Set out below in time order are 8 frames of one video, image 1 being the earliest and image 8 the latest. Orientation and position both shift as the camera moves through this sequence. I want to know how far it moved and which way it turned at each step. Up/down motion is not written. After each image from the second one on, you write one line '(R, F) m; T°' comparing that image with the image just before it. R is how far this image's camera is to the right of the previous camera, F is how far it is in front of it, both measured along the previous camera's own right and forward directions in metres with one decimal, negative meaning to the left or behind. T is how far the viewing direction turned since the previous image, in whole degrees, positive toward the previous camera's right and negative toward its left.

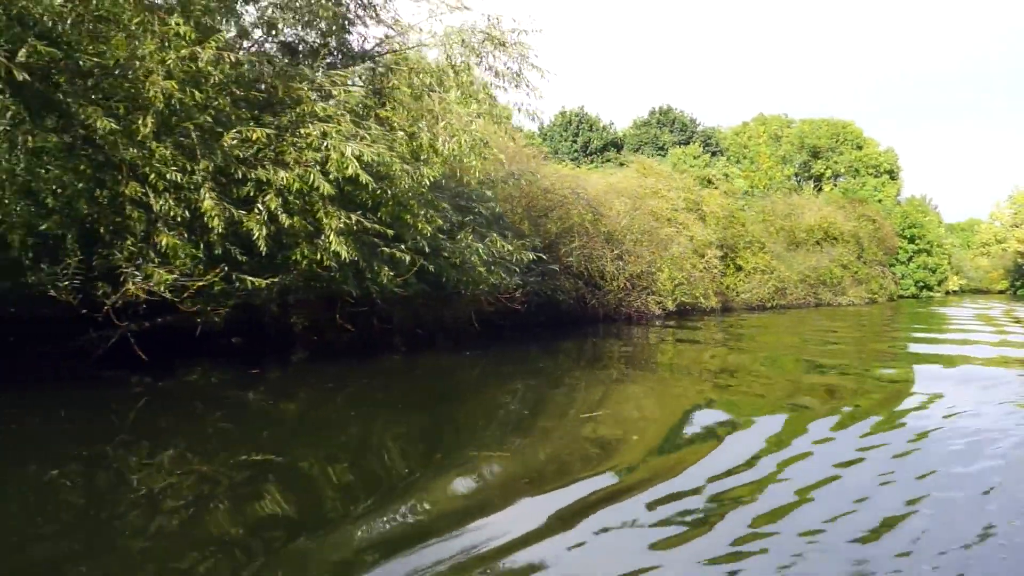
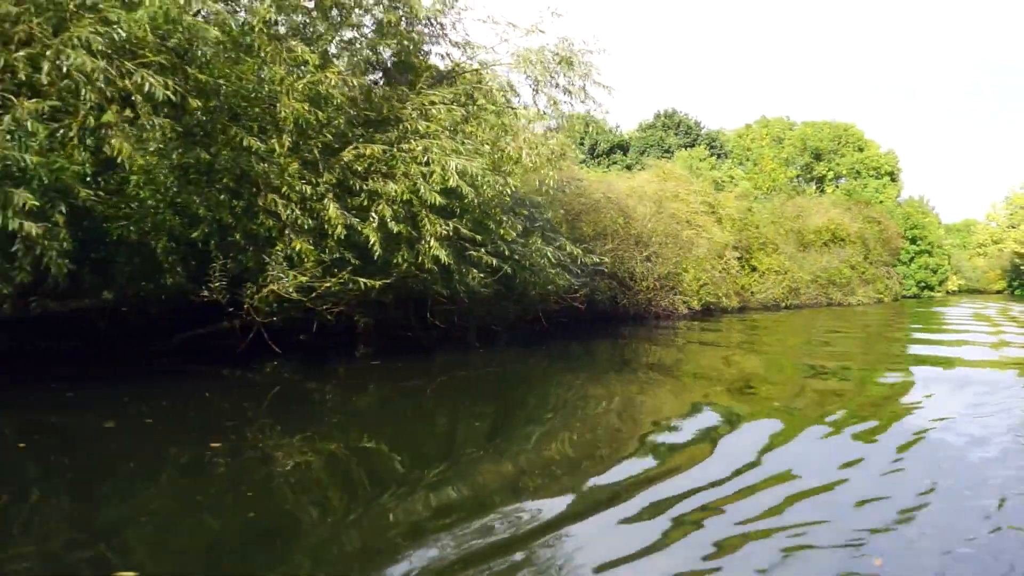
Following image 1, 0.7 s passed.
(-1.5, -1.0) m; 0°
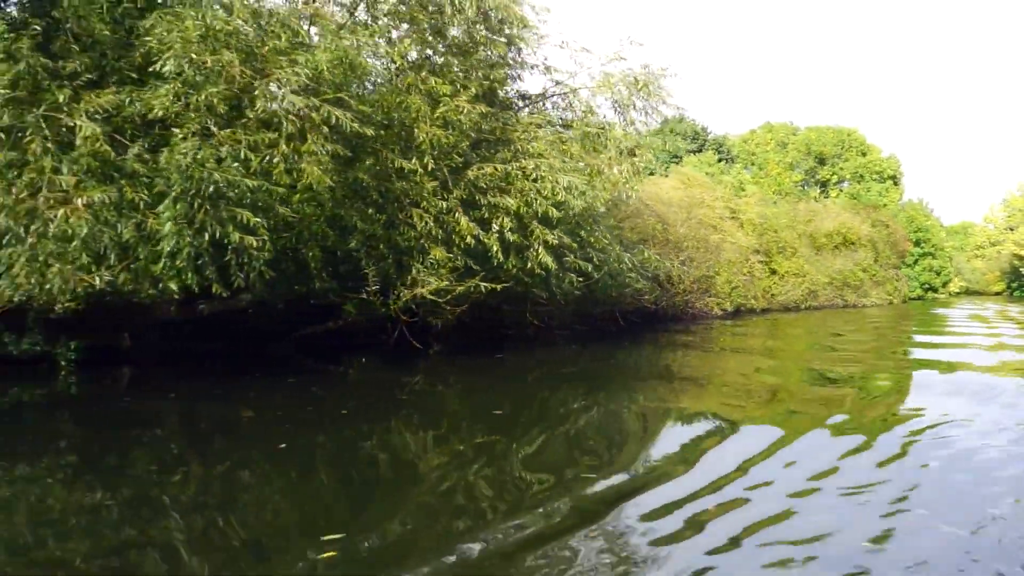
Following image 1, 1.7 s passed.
(-1.9, -1.3) m; 0°
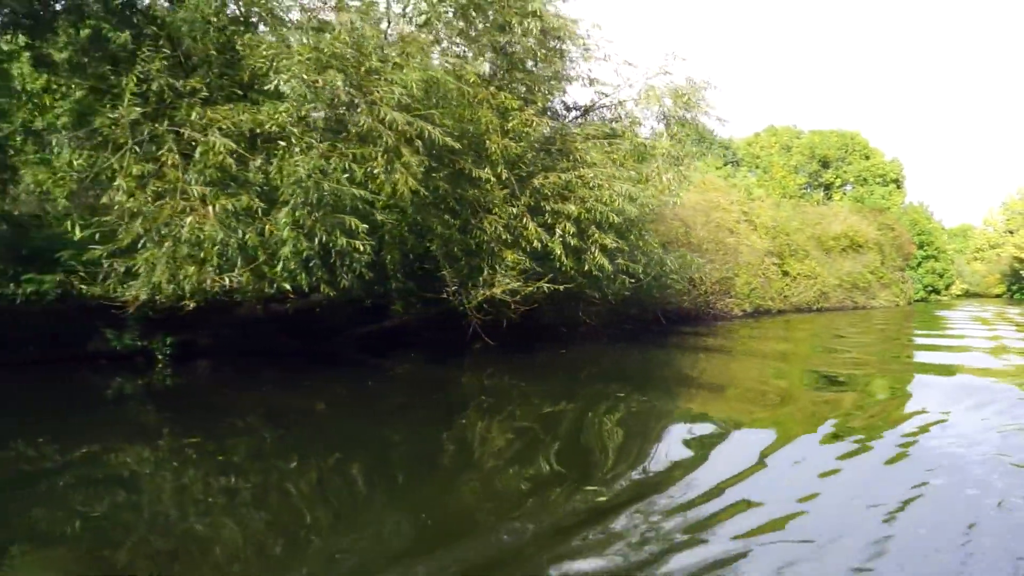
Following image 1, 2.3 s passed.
(-1.2, -0.8) m; 0°
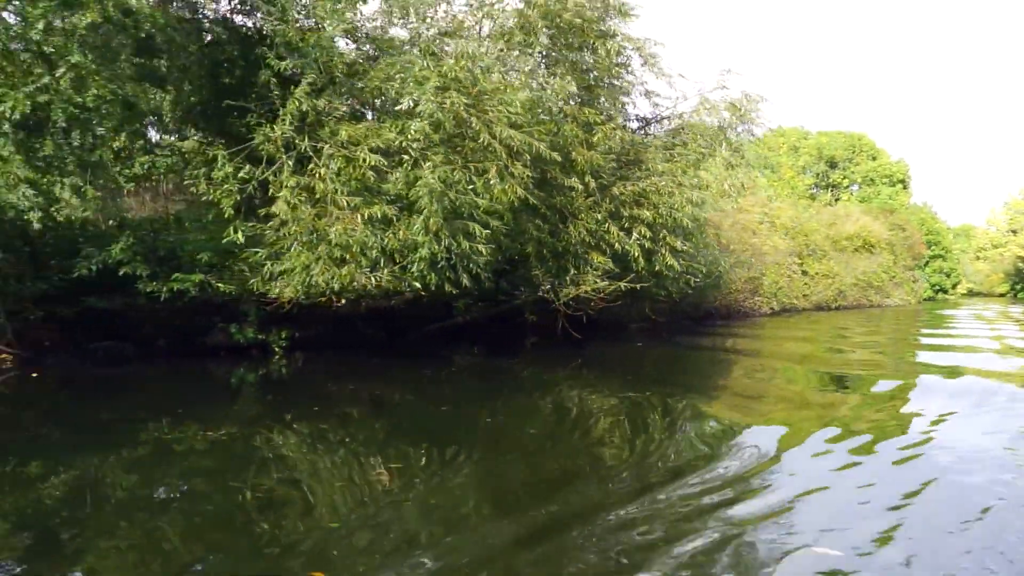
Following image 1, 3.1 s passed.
(-1.7, -1.2) m; 0°
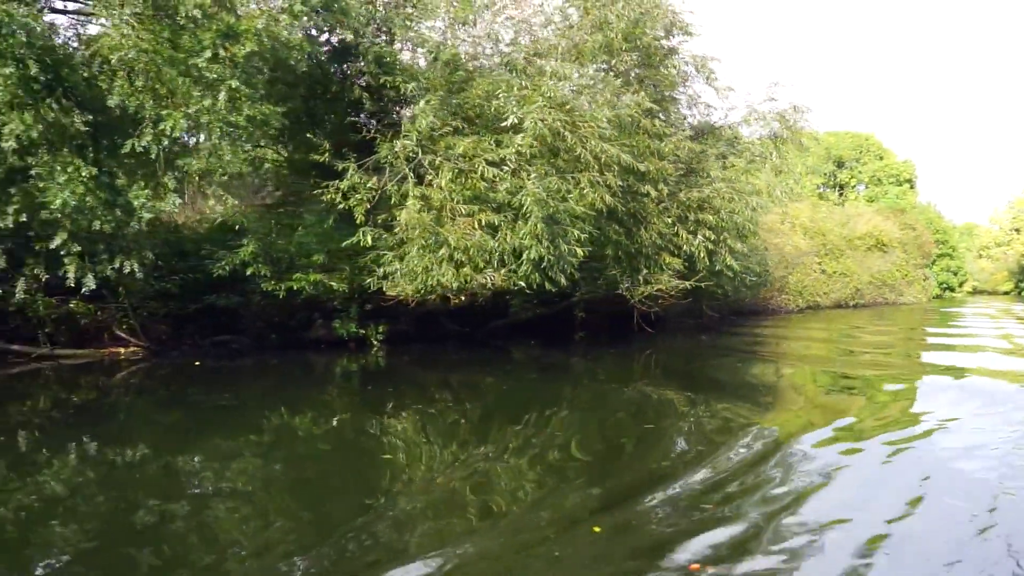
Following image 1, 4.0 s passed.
(-1.7, -1.2) m; 0°
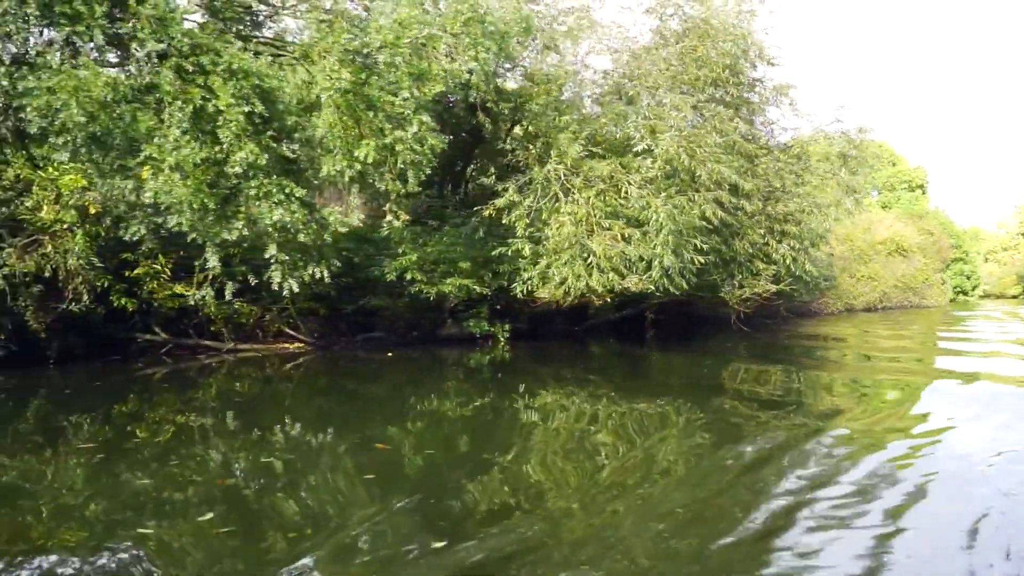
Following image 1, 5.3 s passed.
(-2.7, -1.9) m; 0°
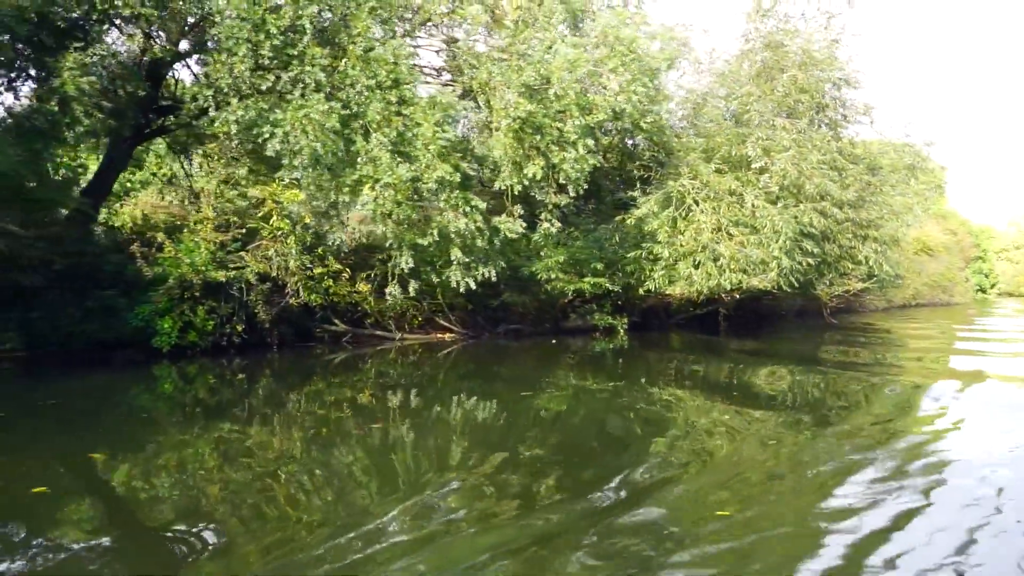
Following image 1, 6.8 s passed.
(-3.2, -2.2) m; 0°
